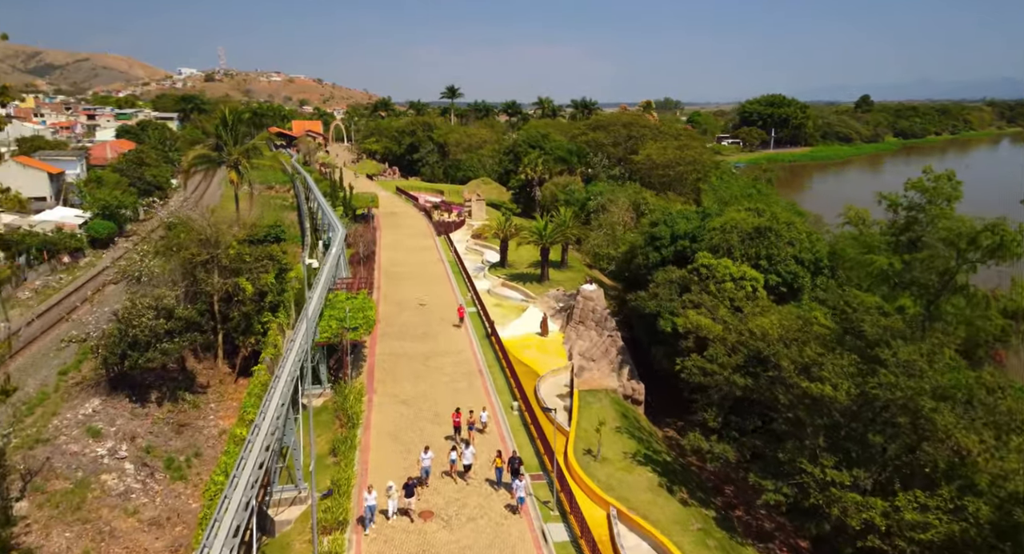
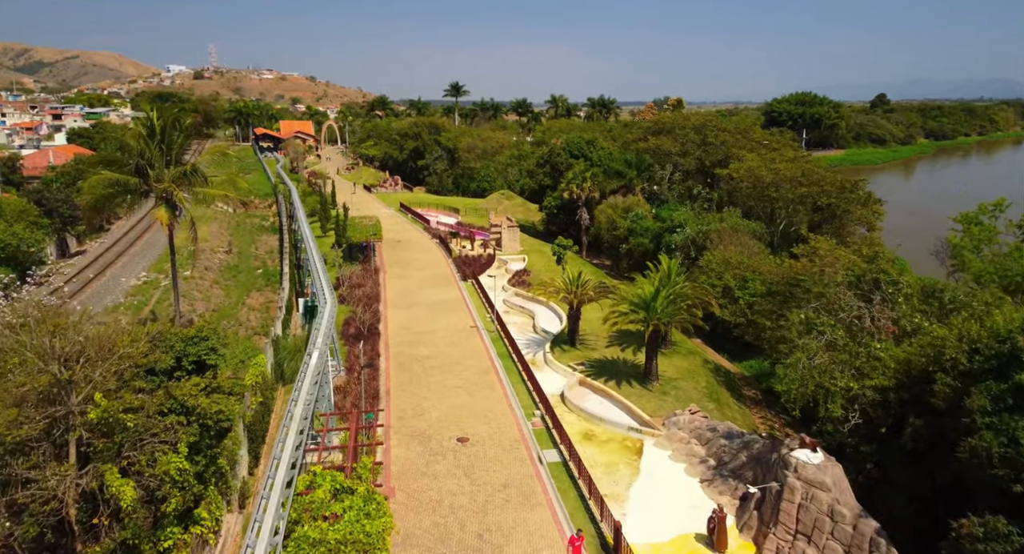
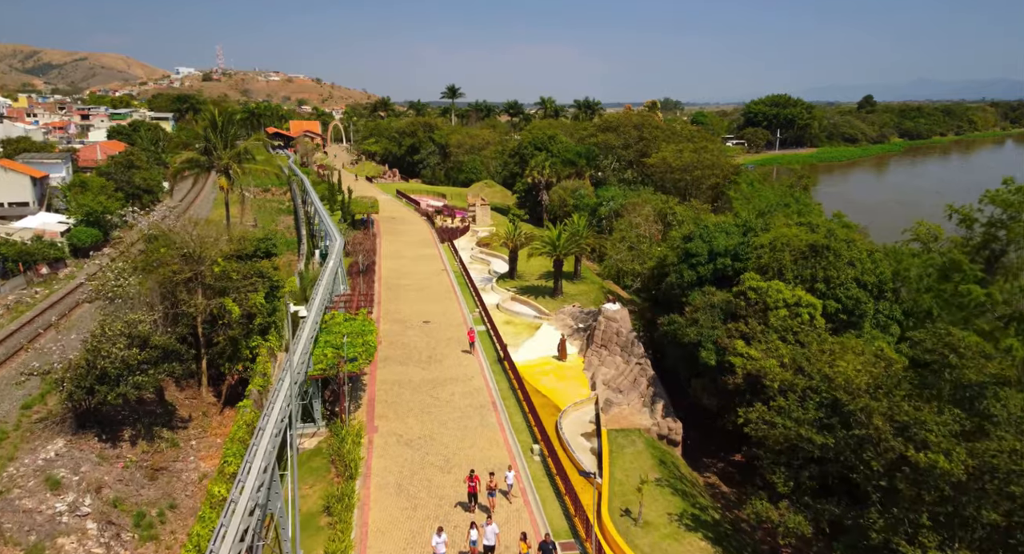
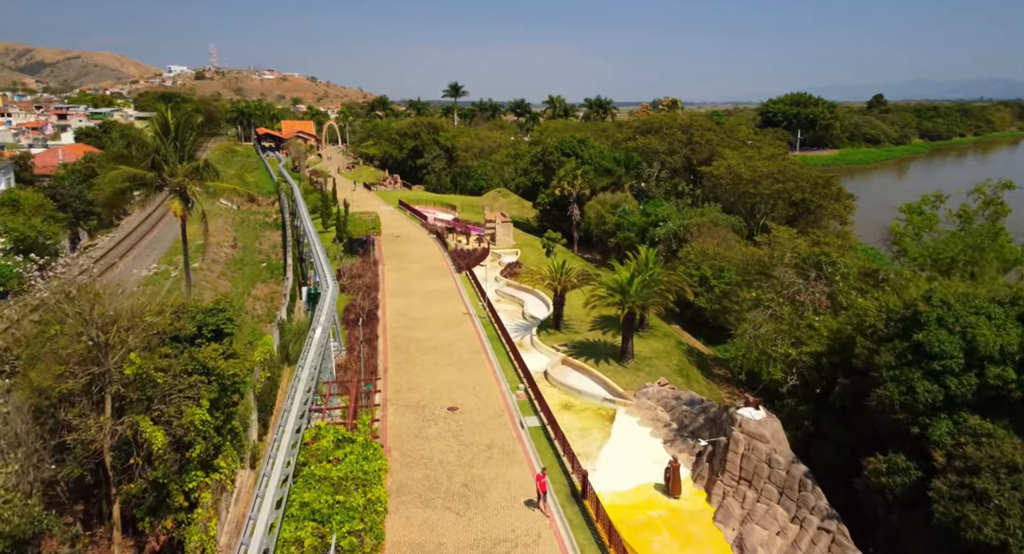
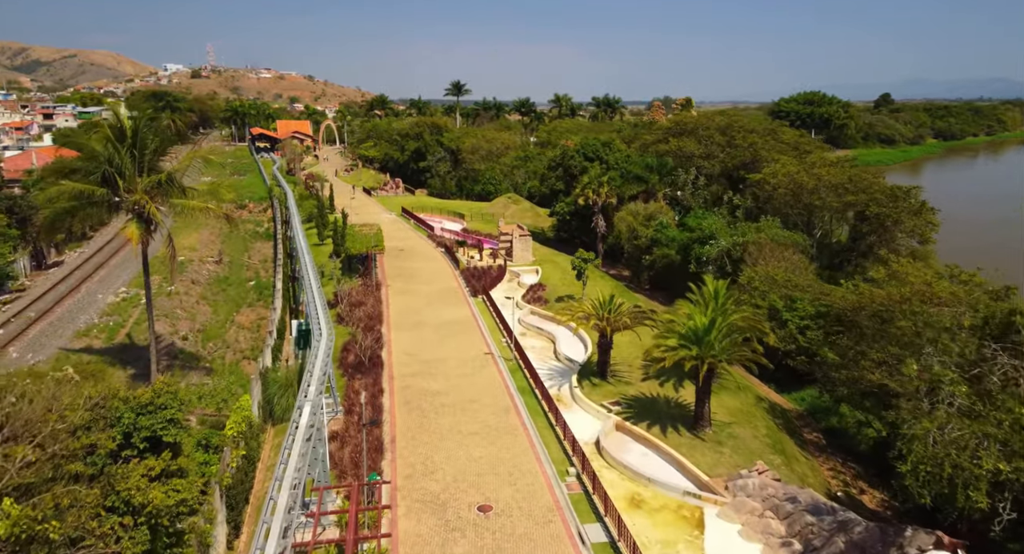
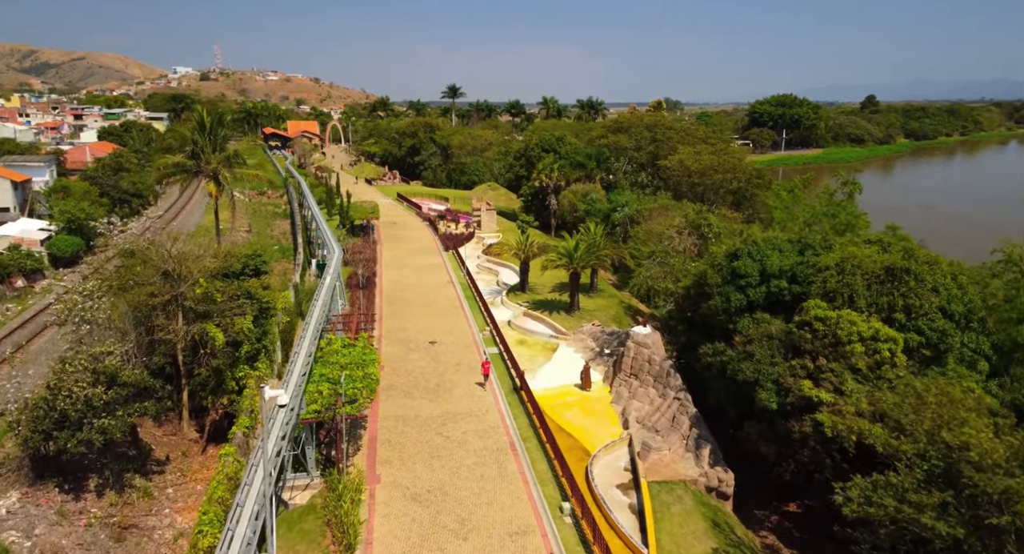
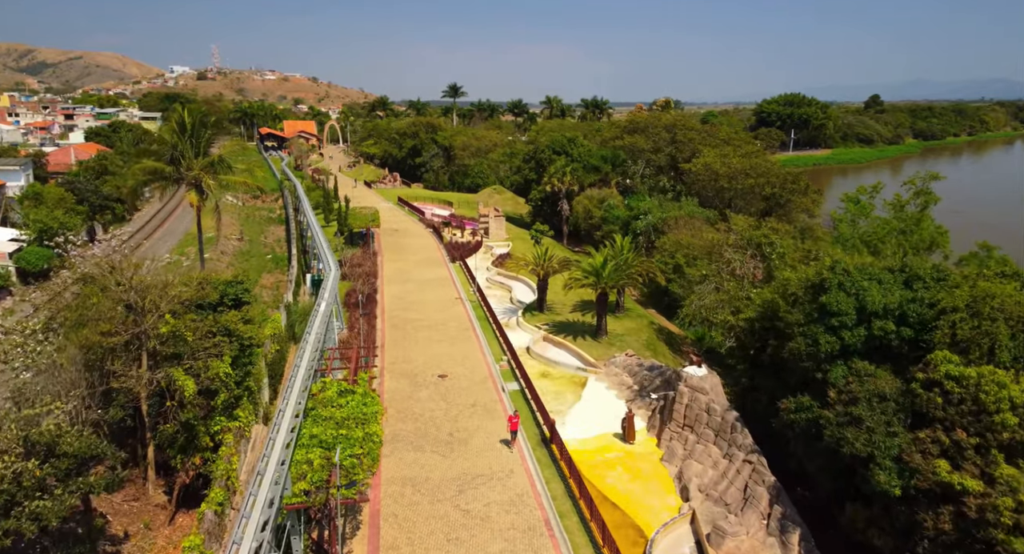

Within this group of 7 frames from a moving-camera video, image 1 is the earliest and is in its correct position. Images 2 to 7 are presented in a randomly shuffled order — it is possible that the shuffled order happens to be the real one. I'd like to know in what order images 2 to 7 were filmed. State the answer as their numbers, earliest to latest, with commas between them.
3, 6, 7, 4, 2, 5
